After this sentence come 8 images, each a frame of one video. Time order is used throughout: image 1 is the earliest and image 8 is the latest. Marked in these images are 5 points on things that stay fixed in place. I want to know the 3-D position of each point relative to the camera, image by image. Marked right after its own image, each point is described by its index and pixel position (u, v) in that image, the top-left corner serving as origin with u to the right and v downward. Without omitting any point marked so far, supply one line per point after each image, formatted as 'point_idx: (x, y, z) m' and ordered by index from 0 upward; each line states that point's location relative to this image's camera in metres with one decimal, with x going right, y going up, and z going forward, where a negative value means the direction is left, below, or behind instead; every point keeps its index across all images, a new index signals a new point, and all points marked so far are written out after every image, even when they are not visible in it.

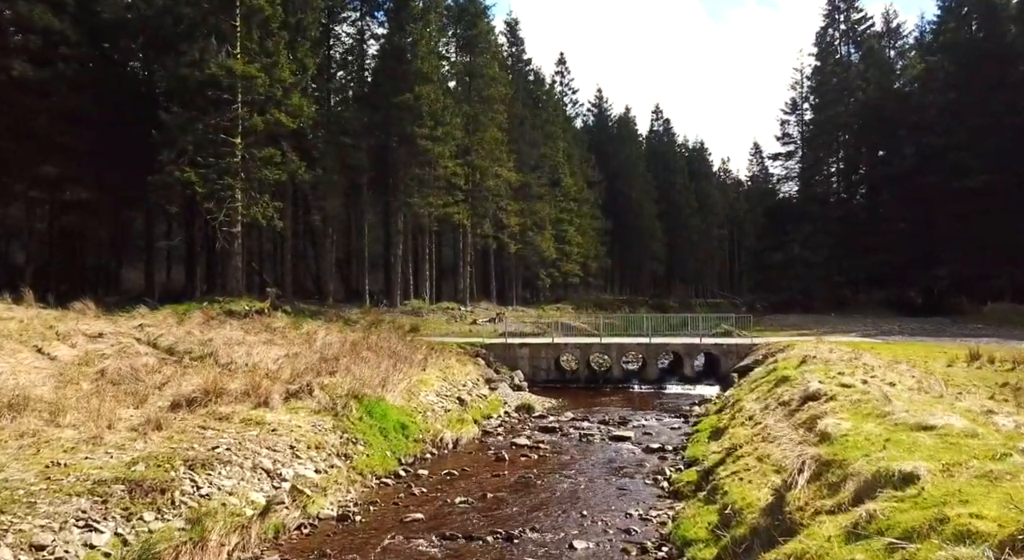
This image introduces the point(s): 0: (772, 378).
0: (+5.8, -2.2, +19.9) m
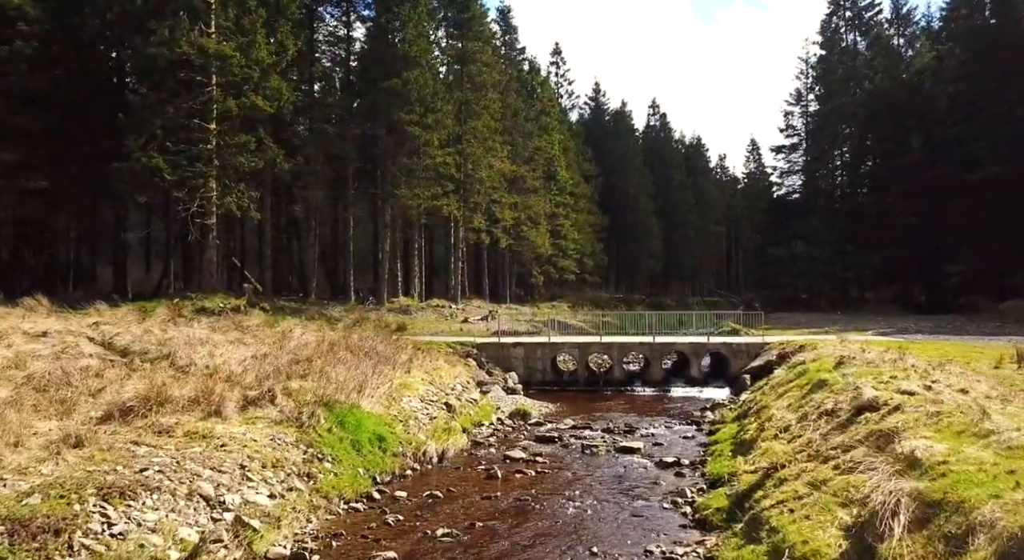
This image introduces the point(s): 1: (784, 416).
0: (+5.7, -2.0, +17.5) m
1: (+4.8, -2.4, +16.0) m
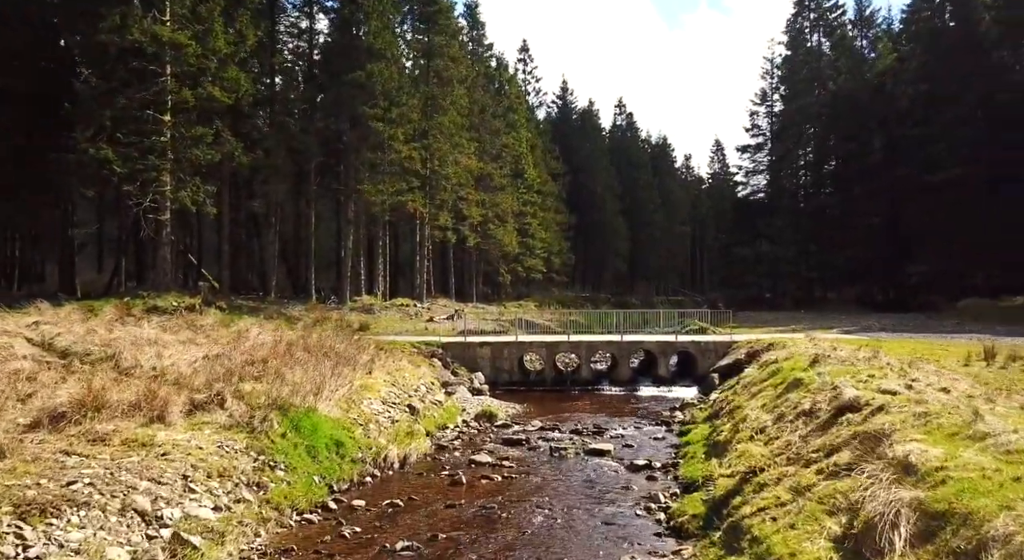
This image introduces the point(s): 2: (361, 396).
0: (+5.0, -1.9, +17.0) m
1: (+4.2, -2.4, +15.5) m
2: (-3.3, -2.6, +19.8) m
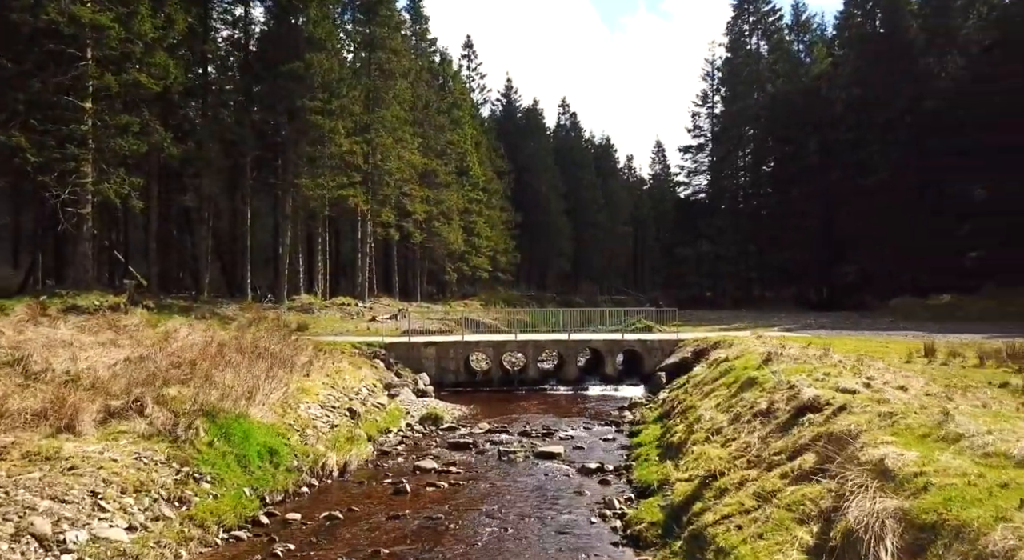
0: (+4.0, -1.8, +16.5) m
1: (+3.4, -2.3, +14.9) m
2: (-4.5, -2.5, +18.8) m
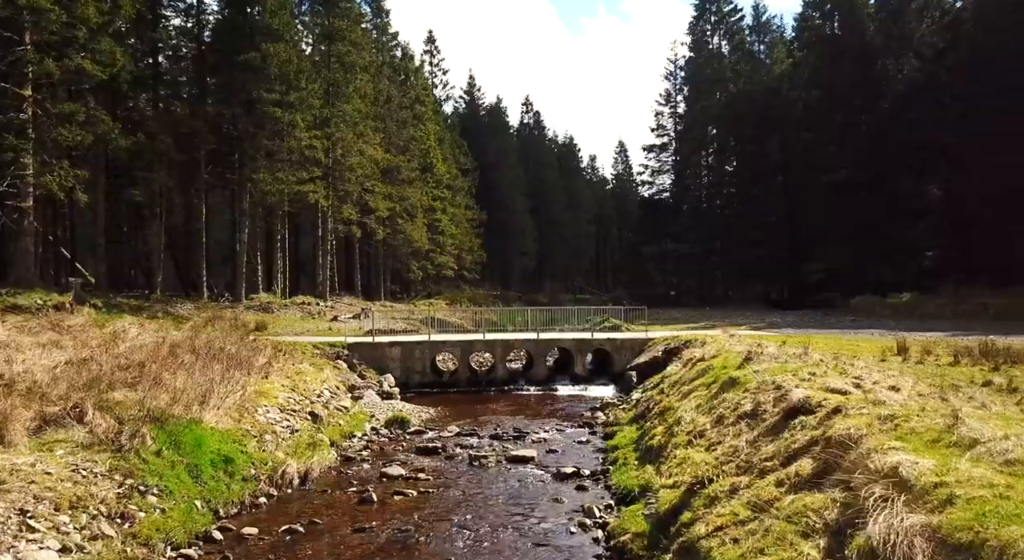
0: (+3.5, -1.8, +15.9) m
1: (+2.9, -2.2, +14.3) m
2: (-5.1, -2.5, +17.8) m
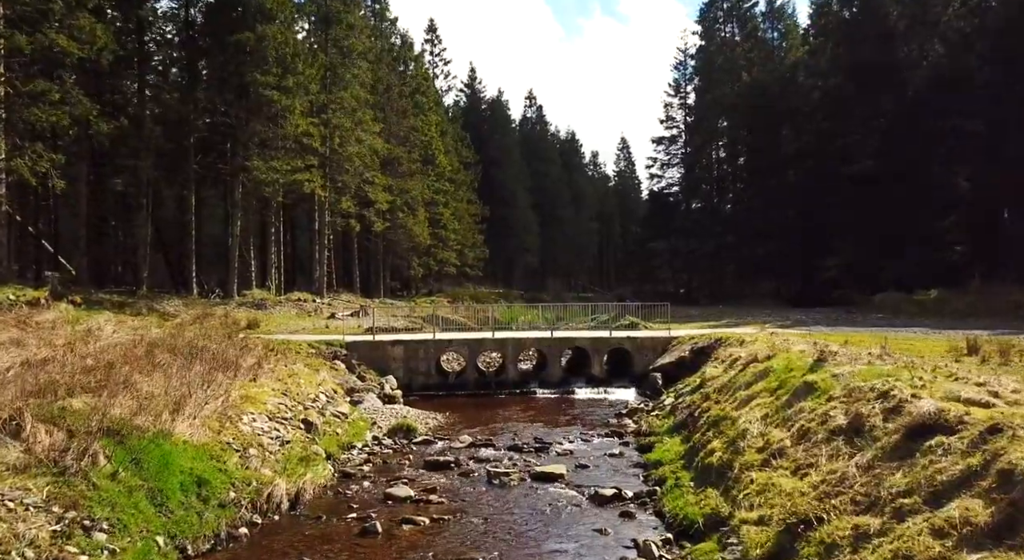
0: (+3.9, -1.6, +13.6) m
1: (+3.3, -2.0, +11.9) m
2: (-4.6, -2.3, +15.4) m
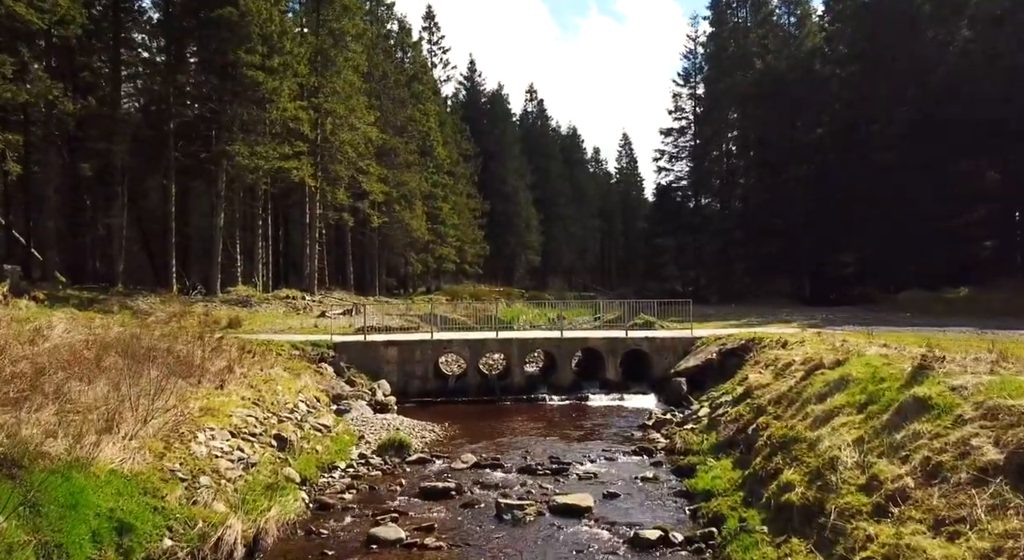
0: (+4.1, -1.4, +10.8) m
1: (+3.5, -1.8, +9.2) m
2: (-4.5, -2.1, +12.7) m
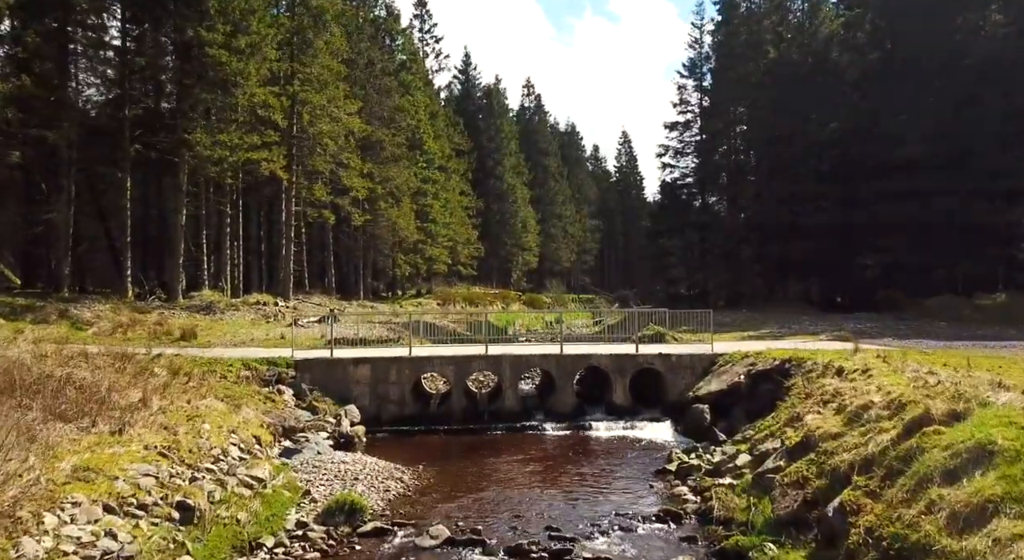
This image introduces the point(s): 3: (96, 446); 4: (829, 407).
0: (+4.0, -1.6, +7.1) m
1: (+3.4, -2.0, +5.5) m
2: (-4.6, -2.3, +8.9) m
3: (-5.3, -2.1, +11.8) m
4: (+4.6, -1.7, +13.1) m
